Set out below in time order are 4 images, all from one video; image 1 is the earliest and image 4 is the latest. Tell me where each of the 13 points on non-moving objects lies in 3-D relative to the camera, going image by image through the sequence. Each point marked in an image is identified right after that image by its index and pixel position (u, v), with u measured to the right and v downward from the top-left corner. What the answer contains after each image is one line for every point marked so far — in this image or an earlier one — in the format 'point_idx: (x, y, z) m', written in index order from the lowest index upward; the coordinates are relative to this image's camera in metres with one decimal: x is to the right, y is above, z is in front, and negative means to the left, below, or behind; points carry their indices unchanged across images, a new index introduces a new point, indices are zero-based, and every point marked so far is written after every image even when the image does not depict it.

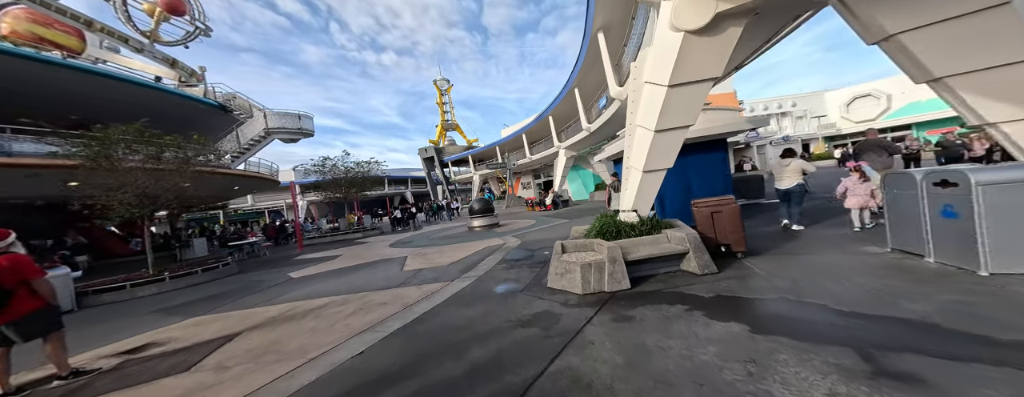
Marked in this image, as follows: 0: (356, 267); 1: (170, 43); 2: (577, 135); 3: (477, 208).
0: (-4.7, -2.1, +8.4) m
1: (-18.4, +8.4, +15.2) m
2: (+4.2, +4.0, +17.5) m
3: (-1.7, -0.5, +13.8) m
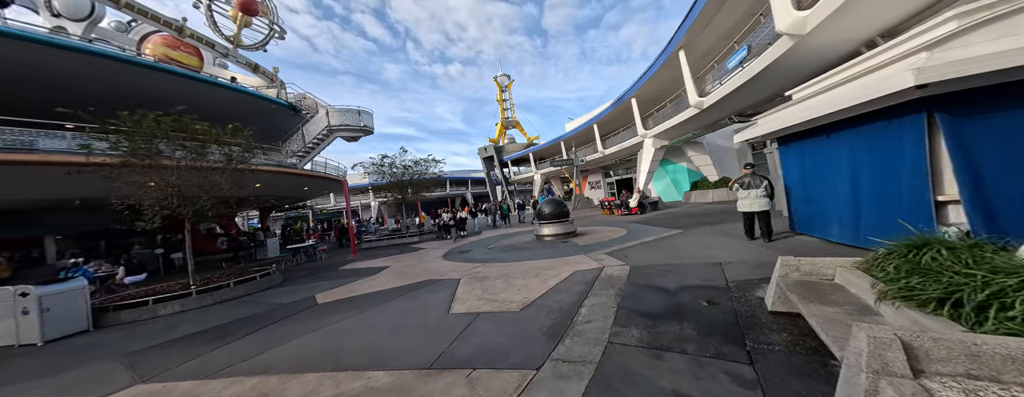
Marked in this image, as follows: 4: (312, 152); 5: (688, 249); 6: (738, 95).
0: (-2.6, -2.1, +6.3) m
1: (-14.6, +8.4, +15.8) m
2: (+8.0, +4.0, +13.4) m
3: (+1.4, -0.5, +10.9) m
4: (-11.6, +2.7, +16.3) m
5: (+4.0, -1.1, +6.4) m
6: (+7.9, +3.6, +9.9) m
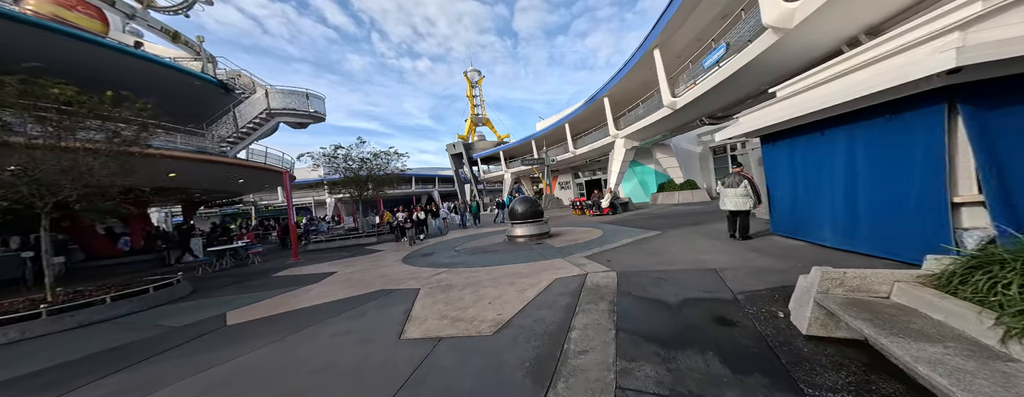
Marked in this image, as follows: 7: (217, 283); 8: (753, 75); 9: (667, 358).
0: (-3.2, -1.9, +5.1) m
1: (-16.0, +8.8, +13.2) m
2: (+6.7, +3.9, +13.3) m
3: (+0.3, -0.5, +10.1) m
4: (-13.1, +3.0, +14.0) m
5: (+3.4, -1.1, +5.9) m
6: (+6.9, +3.6, +9.8) m
7: (-8.2, -2.3, +7.9) m
8: (+6.9, +3.5, +8.0) m
9: (+1.3, -1.4, +2.4) m
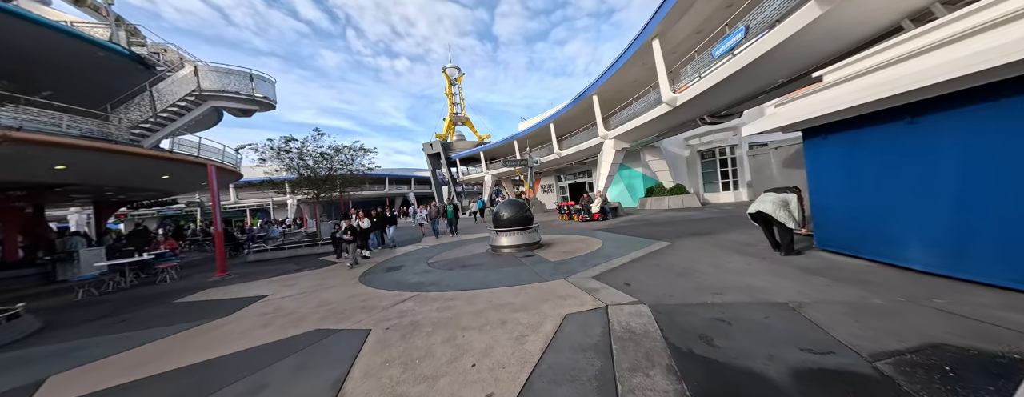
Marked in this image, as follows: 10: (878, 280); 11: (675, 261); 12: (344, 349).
0: (-3.3, -1.9, +3.3) m
1: (-16.5, +8.8, +10.5) m
2: (+6.0, +3.7, +12.3) m
3: (-0.1, -0.6, +8.6) m
4: (-13.8, +3.0, +11.5) m
5: (+3.2, -1.2, +4.6) m
6: (+6.5, +3.4, +8.8) m
7: (-8.5, -2.3, +5.7) m
8: (+6.6, +3.4, +7.1) m
9: (+1.4, -1.4, +1.0) m
10: (+4.7, -1.0, +3.6) m
11: (+3.3, -1.3, +5.7) m
12: (-2.0, -1.8, +3.4) m
